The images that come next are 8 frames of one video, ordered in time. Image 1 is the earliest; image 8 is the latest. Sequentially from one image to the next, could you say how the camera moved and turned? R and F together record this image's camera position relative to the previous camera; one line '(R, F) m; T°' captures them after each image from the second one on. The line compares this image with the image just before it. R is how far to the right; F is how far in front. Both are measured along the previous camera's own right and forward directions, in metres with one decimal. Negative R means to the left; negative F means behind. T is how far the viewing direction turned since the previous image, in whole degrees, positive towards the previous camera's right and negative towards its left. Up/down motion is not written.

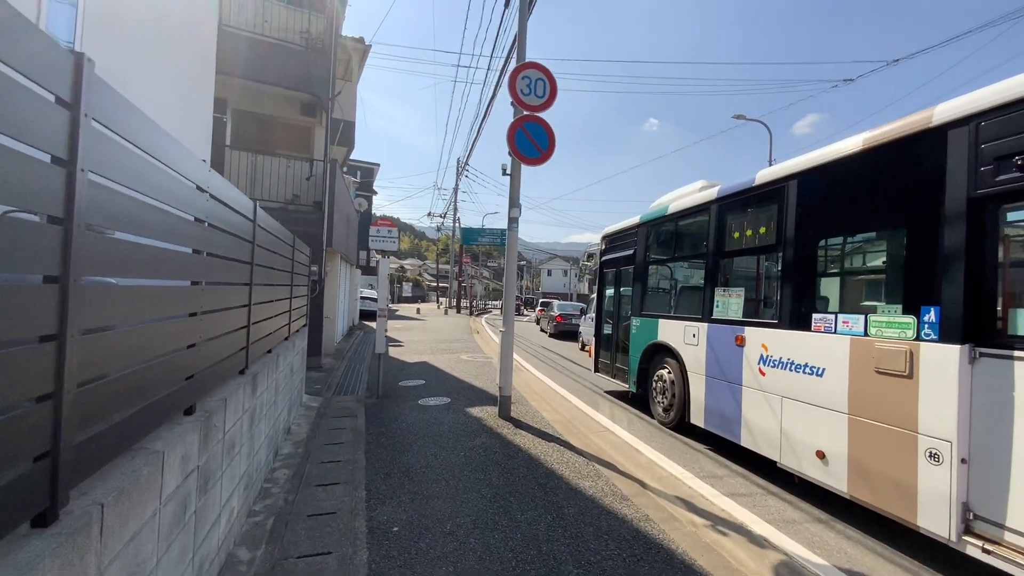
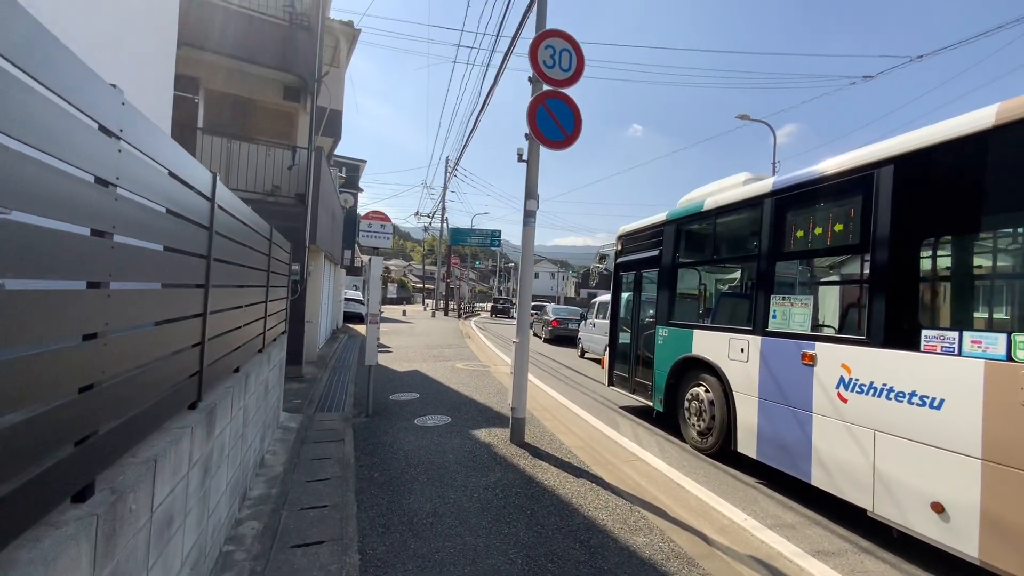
(-0.4, +0.9) m; +2°
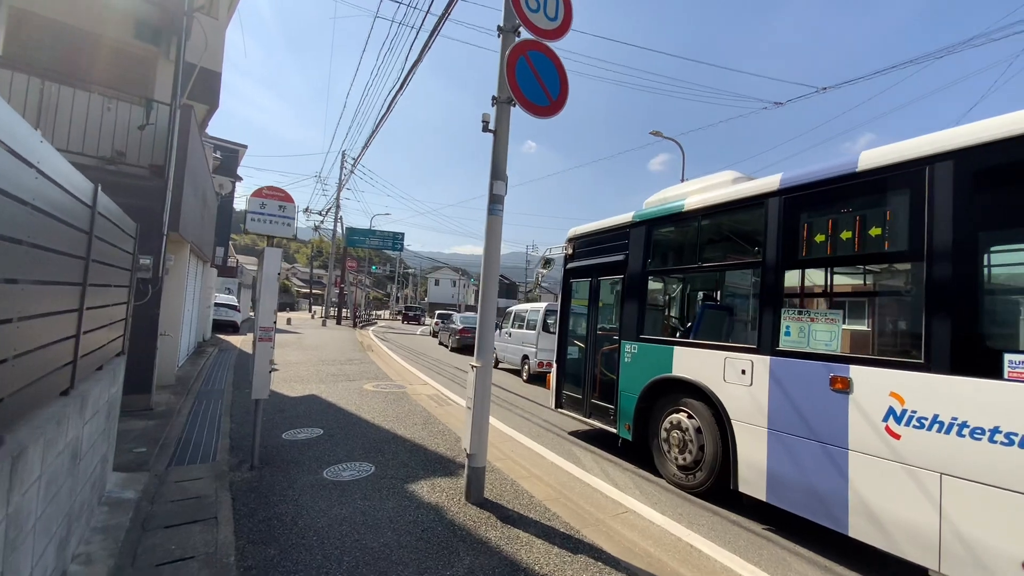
(-0.6, +1.3) m; +13°
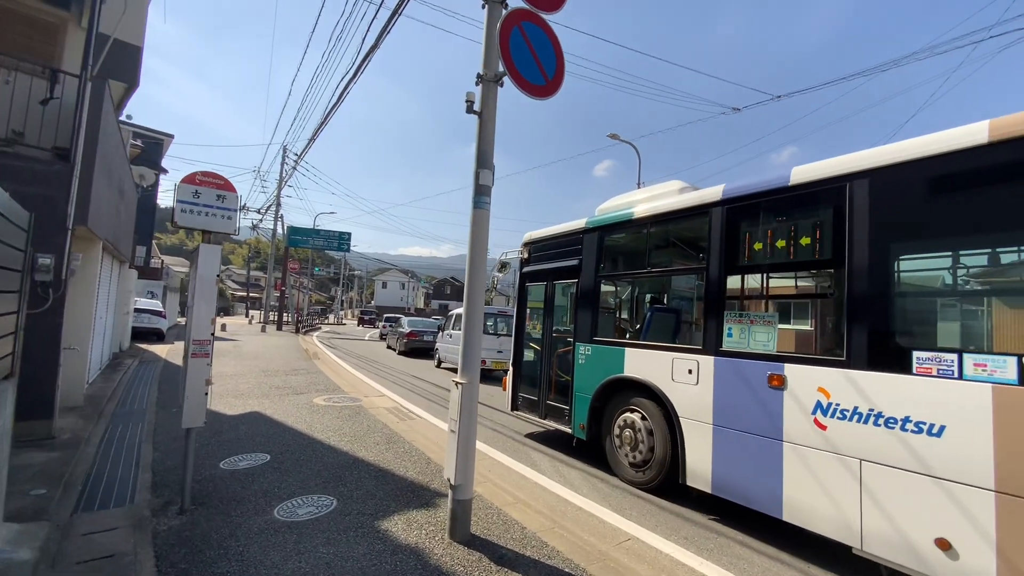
(-0.3, +0.5) m; +7°
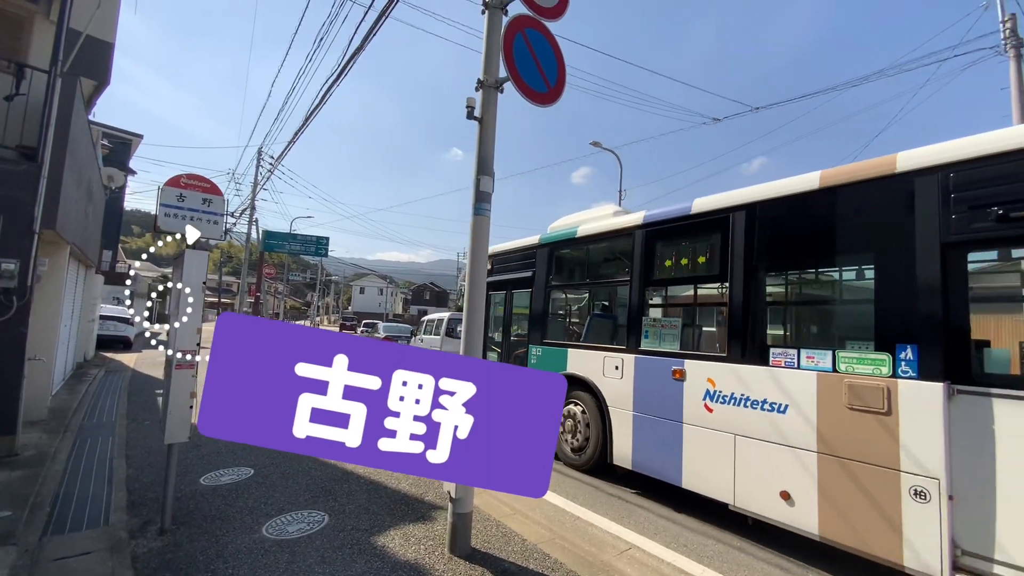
(-0.2, 0.0) m; +3°
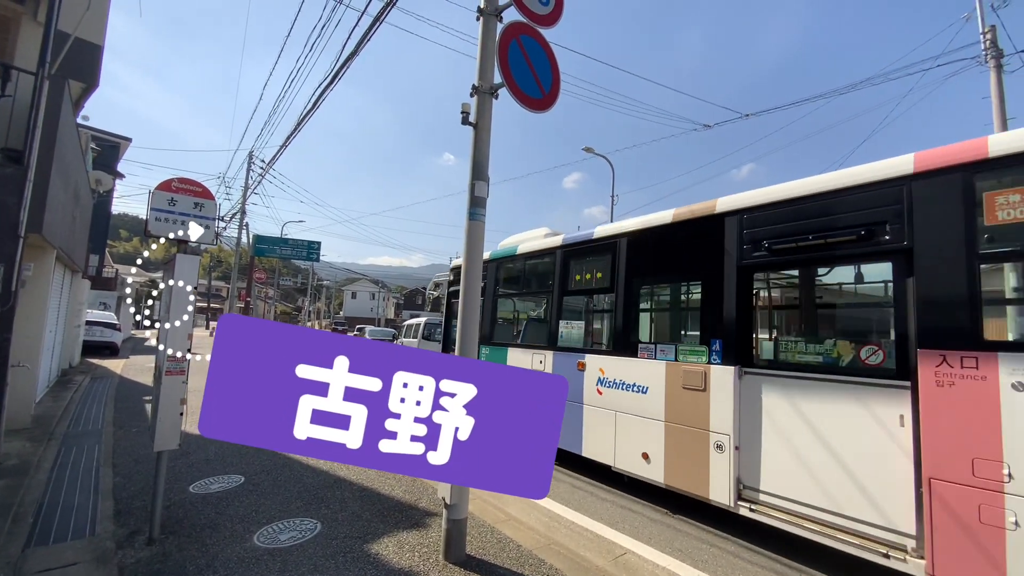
(0.0, 0.0) m; +1°
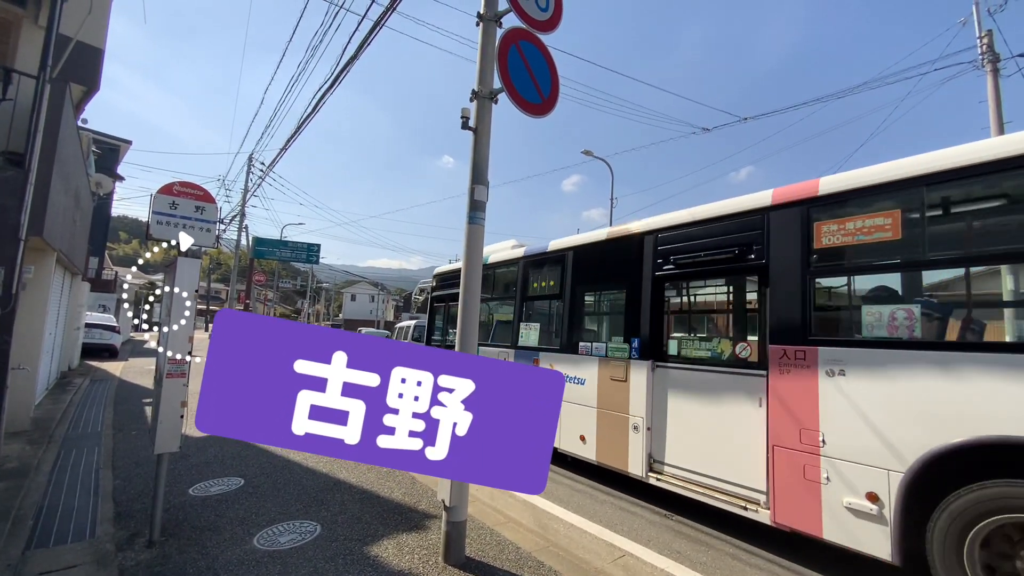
(0.0, 0.0) m; 0°
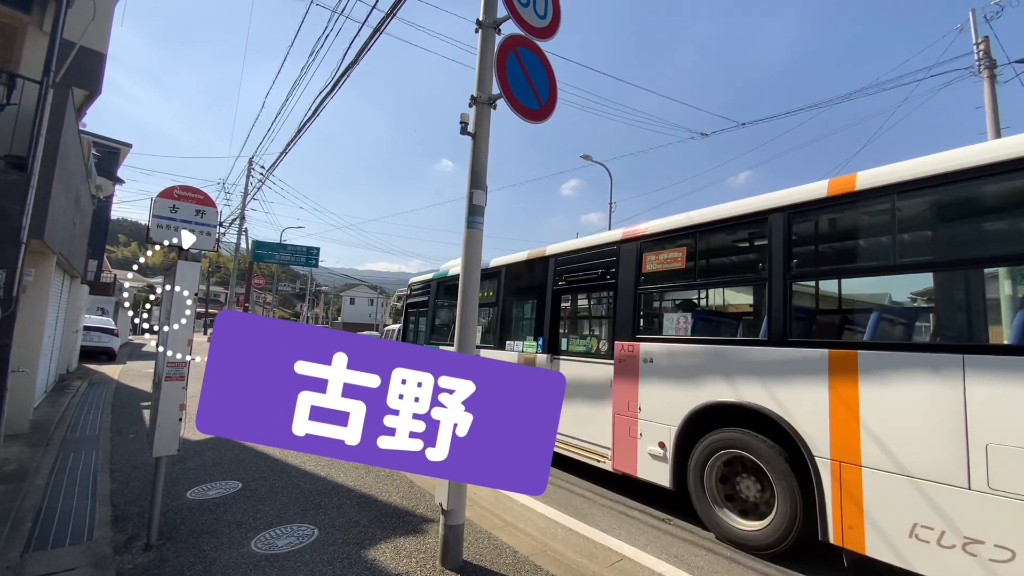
(0.0, 0.0) m; 0°
